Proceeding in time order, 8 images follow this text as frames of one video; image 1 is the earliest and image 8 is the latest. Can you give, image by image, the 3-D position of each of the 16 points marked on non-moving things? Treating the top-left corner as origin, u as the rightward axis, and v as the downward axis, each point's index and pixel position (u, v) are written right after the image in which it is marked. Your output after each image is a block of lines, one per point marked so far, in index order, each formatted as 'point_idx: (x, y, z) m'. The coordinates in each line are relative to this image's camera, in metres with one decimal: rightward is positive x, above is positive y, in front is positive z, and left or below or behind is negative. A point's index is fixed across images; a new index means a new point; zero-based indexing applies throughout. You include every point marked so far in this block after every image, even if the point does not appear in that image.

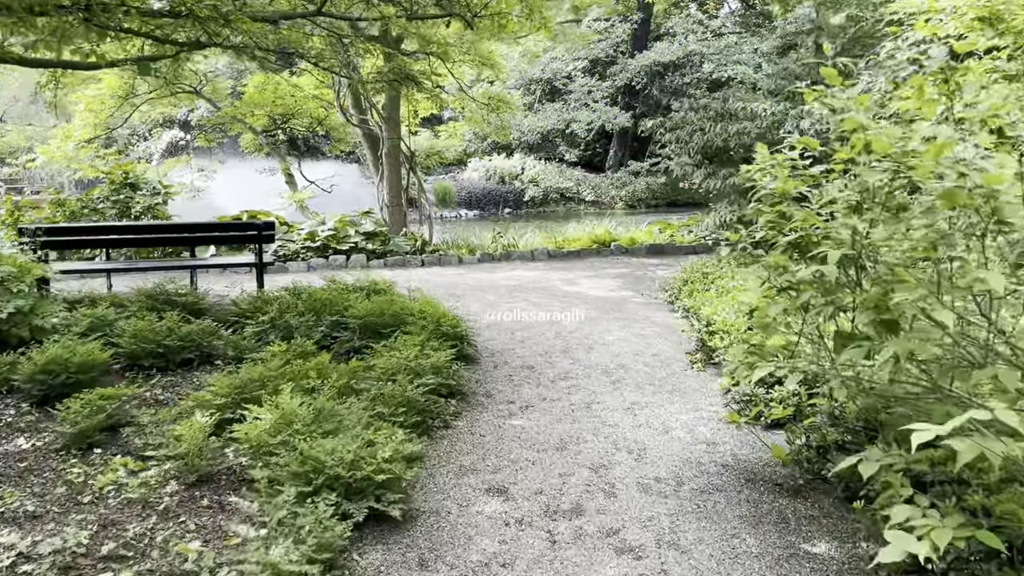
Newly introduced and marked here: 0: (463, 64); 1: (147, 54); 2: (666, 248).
0: (-0.6, +2.6, +9.8) m
1: (-1.5, +1.0, +3.4) m
2: (+1.4, +0.4, +7.4) m
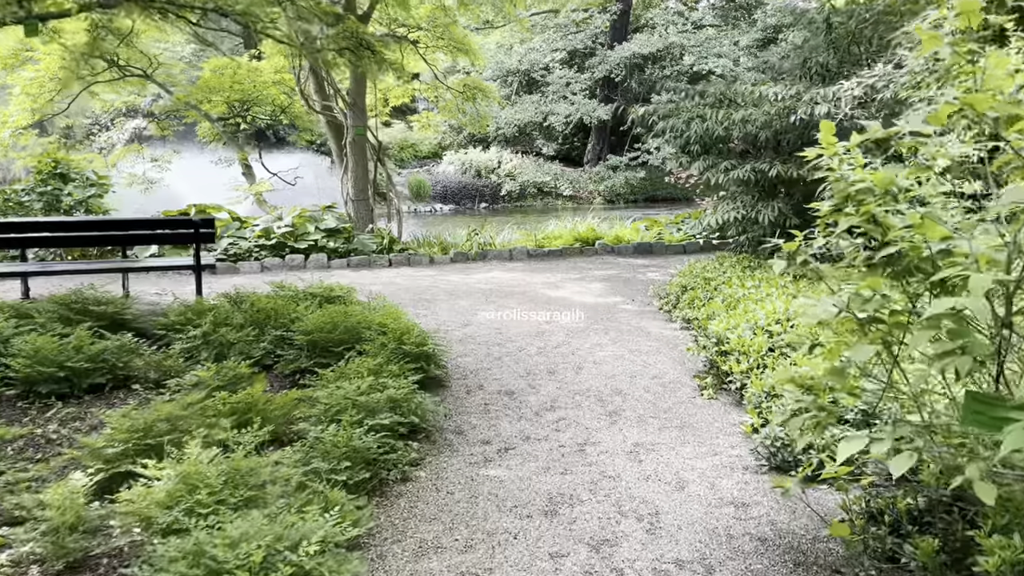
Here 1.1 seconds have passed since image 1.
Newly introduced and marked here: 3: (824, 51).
0: (-0.8, +2.6, +9.2) m
1: (-1.6, +0.9, +2.8) m
2: (+1.2, +0.3, +6.8) m
3: (+1.8, +1.4, +4.9) m
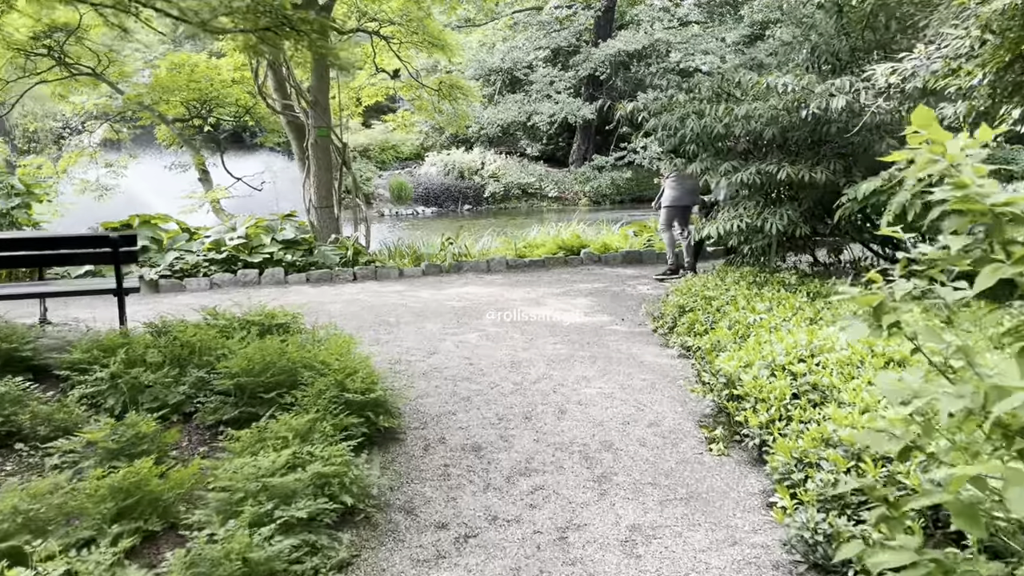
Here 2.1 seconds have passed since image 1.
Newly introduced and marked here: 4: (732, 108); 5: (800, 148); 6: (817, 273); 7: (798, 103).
0: (-1.1, +2.5, +8.7) m
1: (-1.7, +0.8, +2.2) m
2: (+1.0, +0.3, +6.3) m
3: (+1.7, +1.3, +4.3) m
4: (+1.0, +0.9, +3.9) m
5: (+1.4, +0.7, +4.0) m
6: (+1.5, +0.1, +4.2) m
7: (+1.3, +0.8, +3.8) m
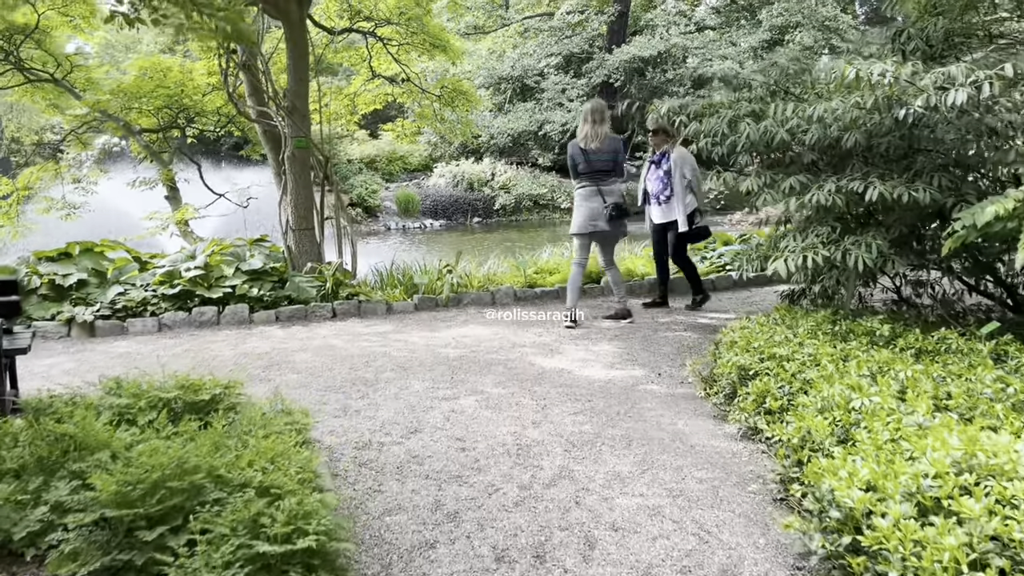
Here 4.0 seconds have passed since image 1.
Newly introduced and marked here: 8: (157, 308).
0: (-1.0, +2.3, +7.8) m
1: (-1.7, +0.6, +1.4) m
2: (+1.1, 0.0, +5.4) m
3: (+1.7, +1.1, +3.4) m
4: (+1.1, +0.7, +3.1) m
5: (+1.4, +0.5, +3.1) m
6: (+1.6, -0.1, +3.3) m
7: (+1.3, +0.7, +2.9) m
8: (-1.9, -0.1, +4.4) m
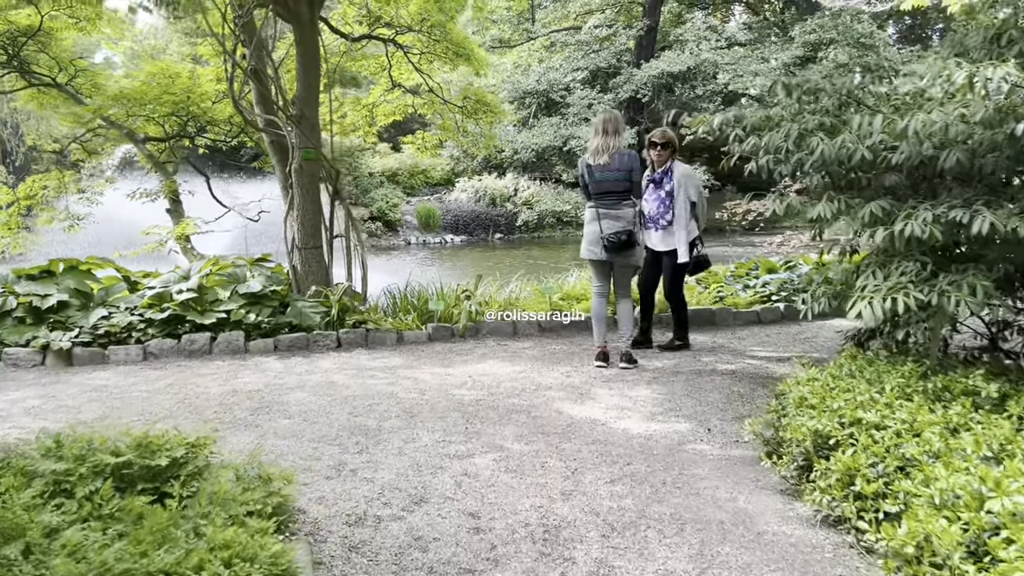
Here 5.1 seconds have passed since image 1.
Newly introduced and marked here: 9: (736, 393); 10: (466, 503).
0: (-0.7, +2.1, +7.4) m
1: (-1.6, +0.6, +1.0) m
2: (+1.2, -0.2, +4.9) m
3: (+1.8, +1.0, +2.9) m
4: (+1.2, +0.5, +2.6) m
5: (+1.5, +0.3, +2.6) m
6: (+1.7, -0.3, +2.8) m
7: (+1.4, +0.5, +2.4) m
8: (-1.8, -0.2, +4.0) m
9: (+0.9, -0.4, +3.4) m
10: (-0.1, -0.6, +2.3) m
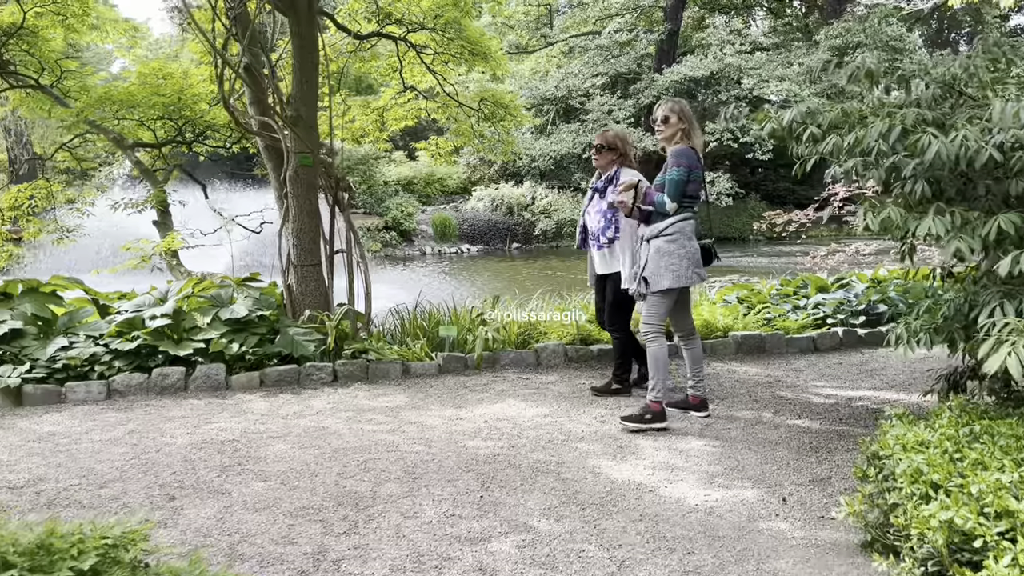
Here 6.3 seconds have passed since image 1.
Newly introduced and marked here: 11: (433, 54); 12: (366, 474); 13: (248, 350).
0: (-0.6, +1.9, +6.9) m
1: (-1.6, +0.5, +0.4) m
2: (+1.3, -0.3, +4.3) m
3: (+1.9, +0.9, +2.4) m
4: (+1.2, +0.4, +2.0) m
5: (+1.6, +0.2, +2.0) m
6: (+1.7, -0.4, +2.2) m
7: (+1.5, +0.4, +1.8) m
8: (-1.7, -0.3, +3.5) m
9: (+1.0, -0.5, +2.8) m
10: (-0.1, -0.7, +1.7) m
11: (-0.7, +1.9, +6.9) m
12: (-0.4, -0.6, +2.5) m
13: (-1.2, -0.3, +3.7) m
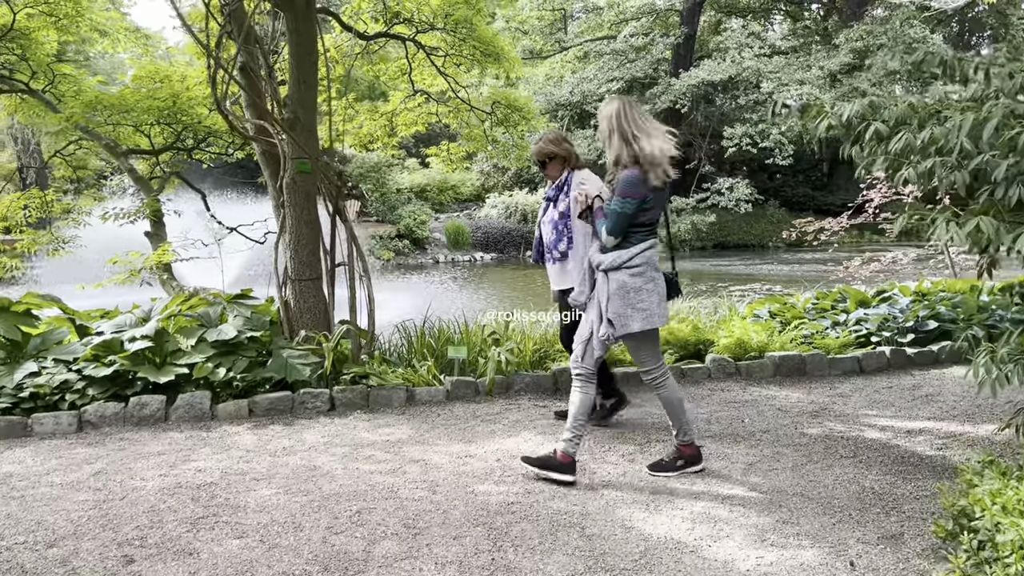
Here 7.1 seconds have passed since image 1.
0: (-0.5, +1.8, +6.6) m
1: (-1.6, +0.4, +0.1) m
2: (+1.4, -0.3, +3.9) m
3: (+1.9, +0.8, +2.0) m
4: (+1.3, +0.4, +1.6) m
5: (+1.6, +0.2, +1.7) m
6: (+1.8, -0.4, +1.8) m
7: (+1.5, +0.4, +1.4) m
8: (-1.6, -0.4, +3.1) m
9: (+1.0, -0.6, +2.4) m
10: (0.0, -0.7, +1.4) m
11: (-0.5, +1.8, +6.5) m
12: (-0.4, -0.6, +2.2) m
13: (-1.1, -0.3, +3.3) m
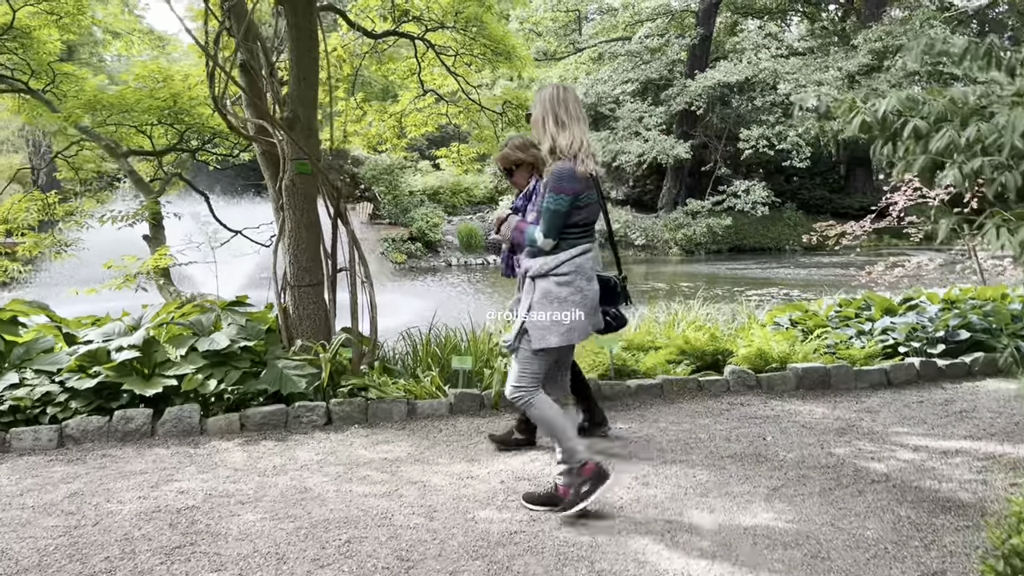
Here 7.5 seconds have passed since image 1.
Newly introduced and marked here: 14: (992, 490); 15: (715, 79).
0: (-0.4, +1.8, +6.4) m
1: (-1.6, +0.4, 0.0) m
2: (+1.4, -0.4, +3.7) m
3: (+1.9, +0.8, +1.8) m
4: (+1.3, +0.3, +1.4) m
5: (+1.6, +0.2, +1.4) m
6: (+1.8, -0.5, +1.6) m
7: (+1.5, +0.3, +1.2) m
8: (-1.6, -0.4, +3.0) m
9: (+1.0, -0.6, +2.2) m
10: (0.0, -0.8, +1.2) m
11: (-0.5, +1.8, +6.4) m
12: (-0.4, -0.7, +2.0) m
13: (-1.1, -0.4, +3.2) m
14: (+1.4, -0.6, +2.4) m
15: (+2.9, +3.0, +11.5) m
